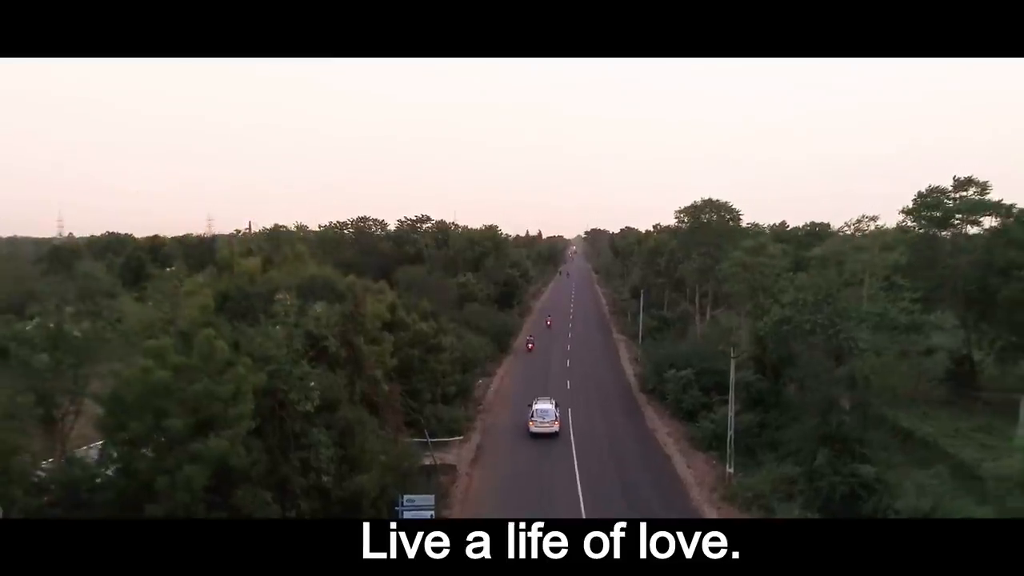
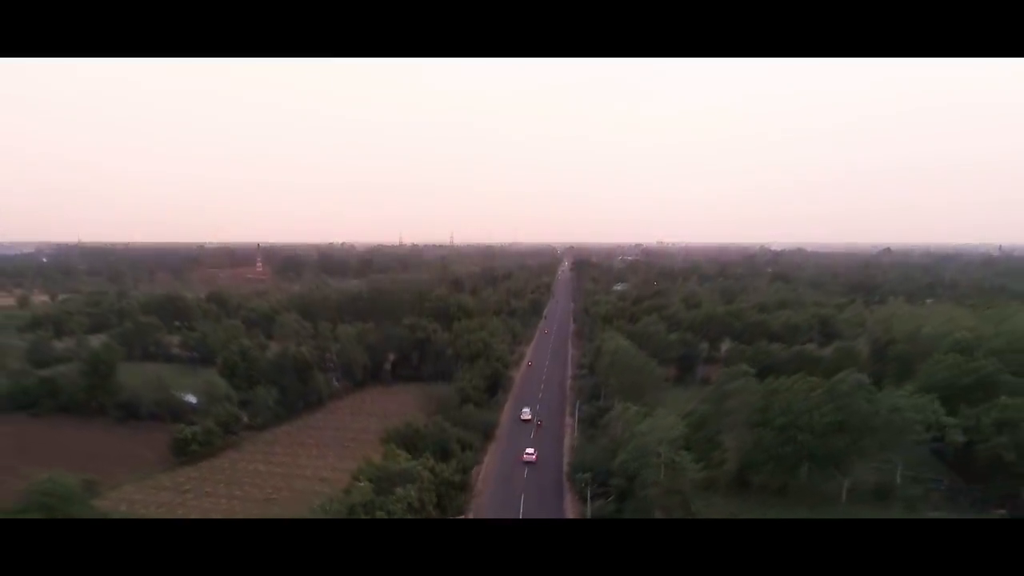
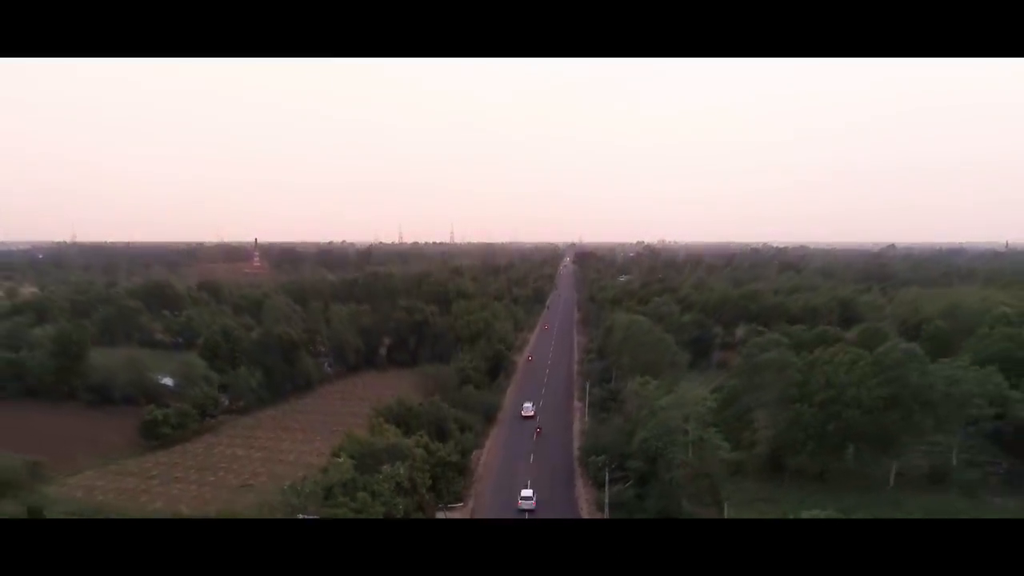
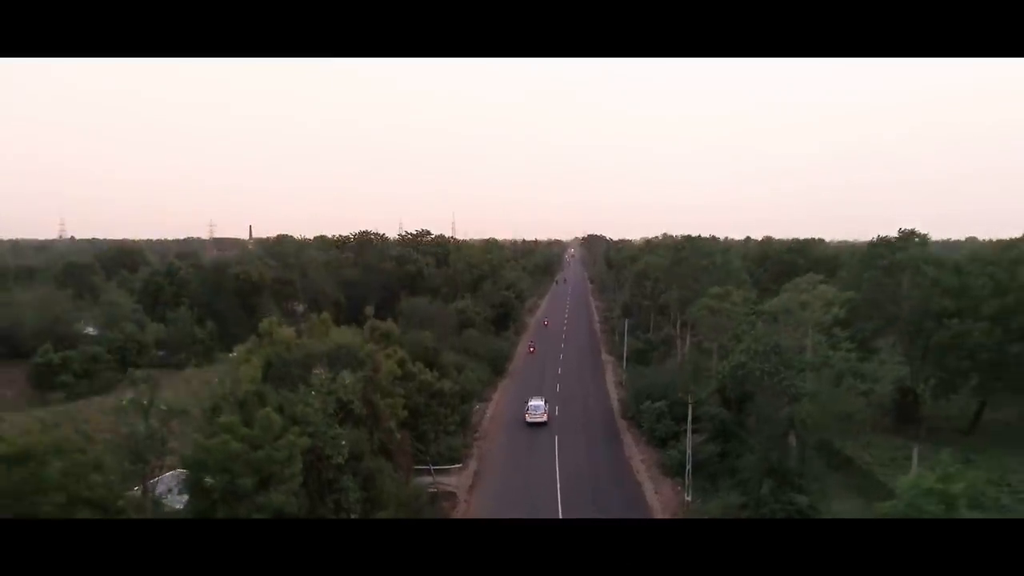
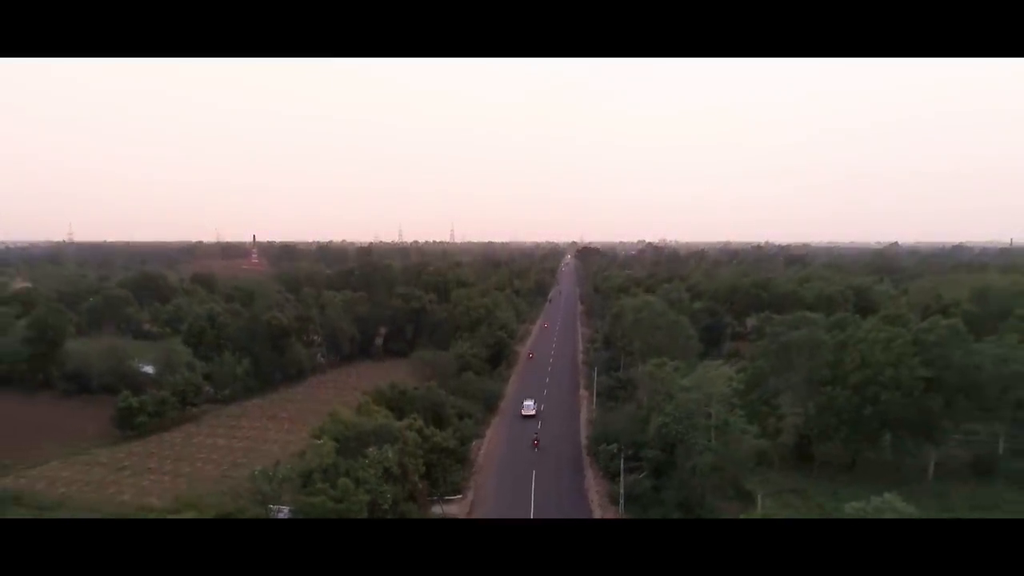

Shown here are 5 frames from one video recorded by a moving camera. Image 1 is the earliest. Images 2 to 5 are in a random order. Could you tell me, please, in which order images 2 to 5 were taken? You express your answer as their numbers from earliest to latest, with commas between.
4, 5, 3, 2
